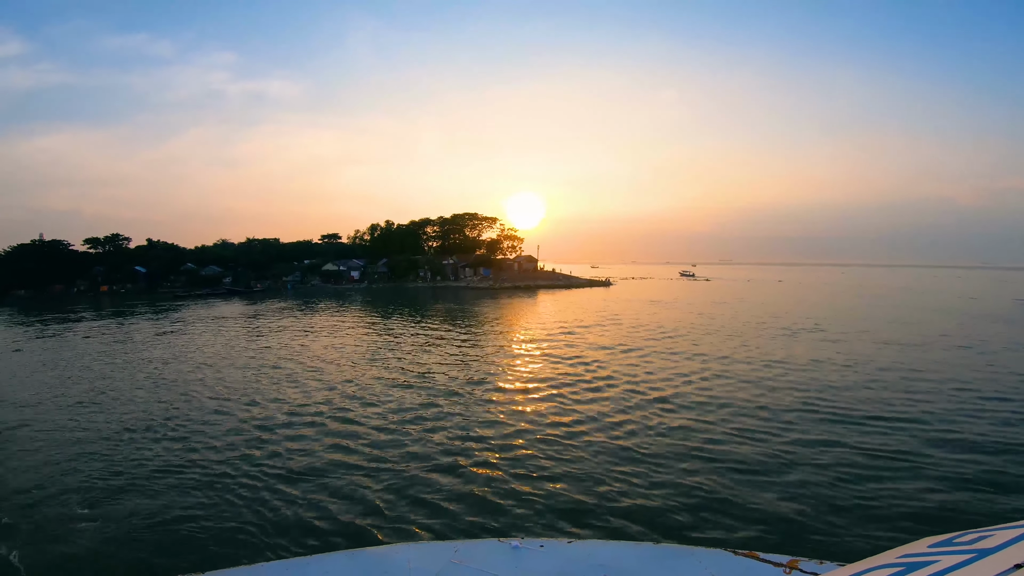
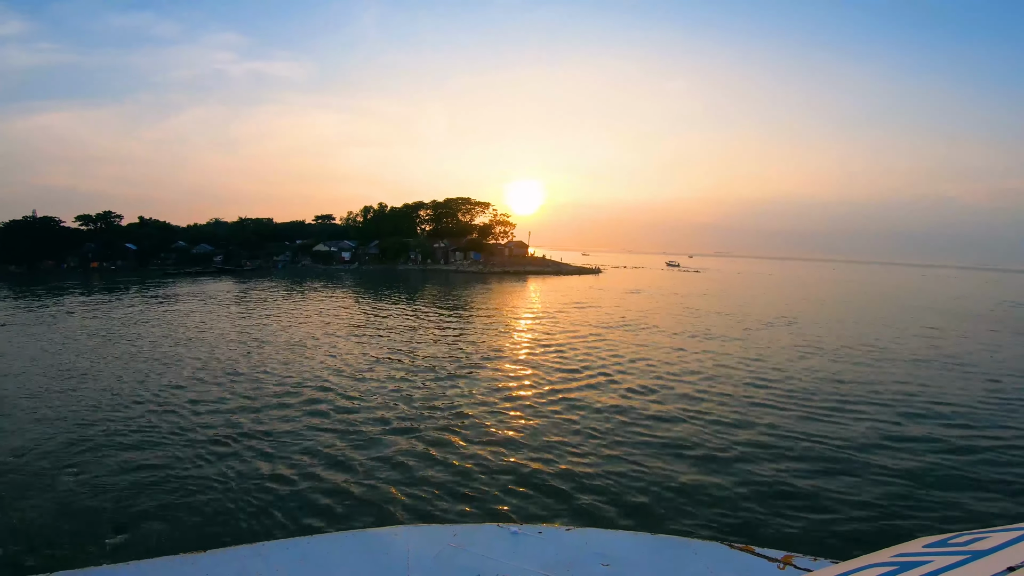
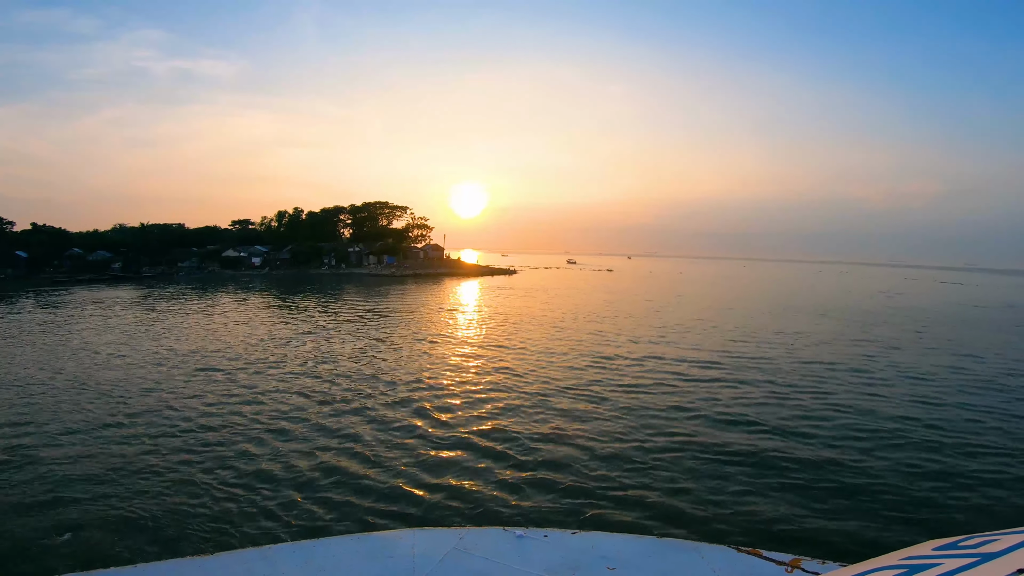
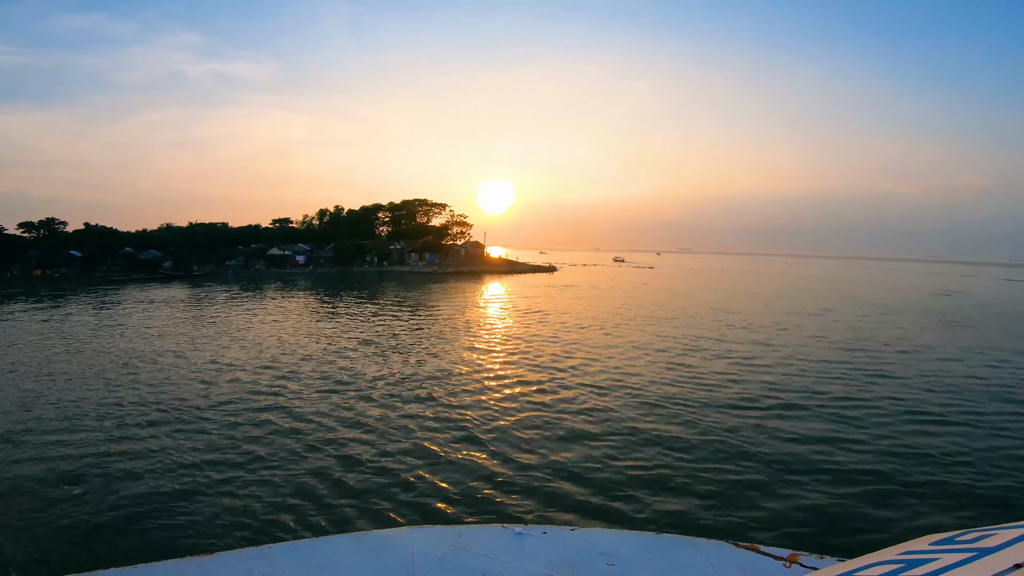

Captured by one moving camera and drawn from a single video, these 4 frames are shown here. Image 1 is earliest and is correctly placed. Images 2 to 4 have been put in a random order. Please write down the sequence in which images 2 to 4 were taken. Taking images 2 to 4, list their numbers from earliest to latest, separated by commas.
2, 4, 3
